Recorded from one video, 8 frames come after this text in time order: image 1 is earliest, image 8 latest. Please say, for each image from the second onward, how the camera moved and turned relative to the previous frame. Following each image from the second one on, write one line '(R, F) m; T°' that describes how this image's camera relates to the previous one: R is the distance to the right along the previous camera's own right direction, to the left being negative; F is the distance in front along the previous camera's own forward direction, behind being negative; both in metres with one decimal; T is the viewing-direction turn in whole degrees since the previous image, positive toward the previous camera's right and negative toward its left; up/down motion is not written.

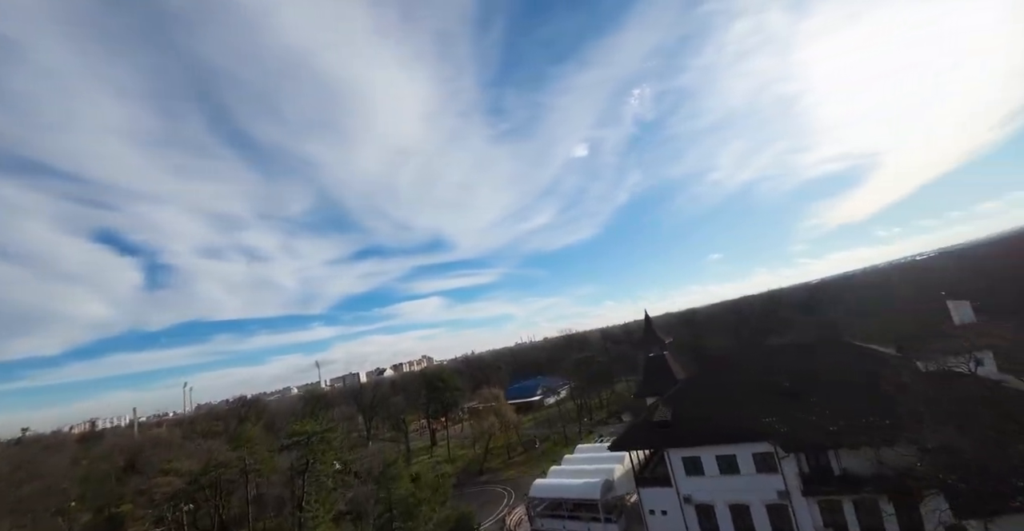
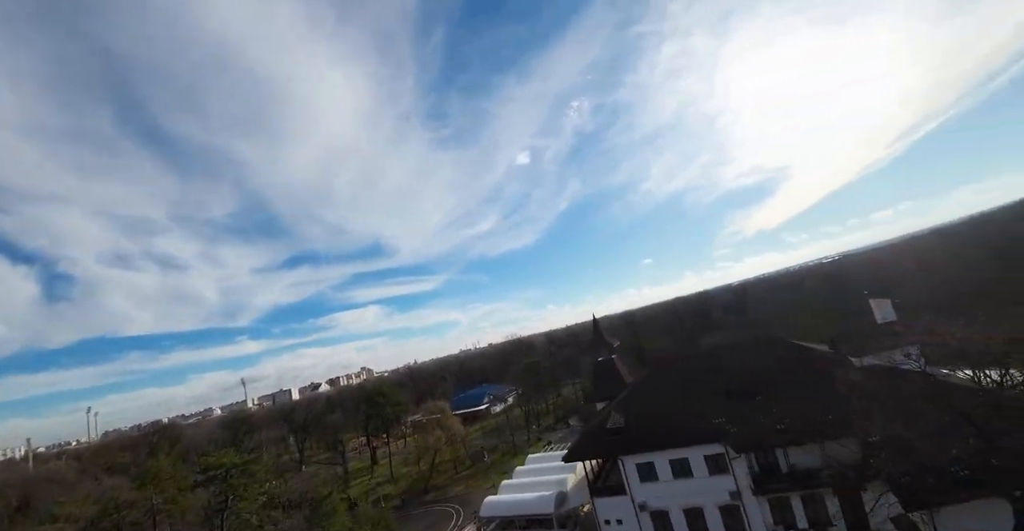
(-0.2, +1.2) m; +8°
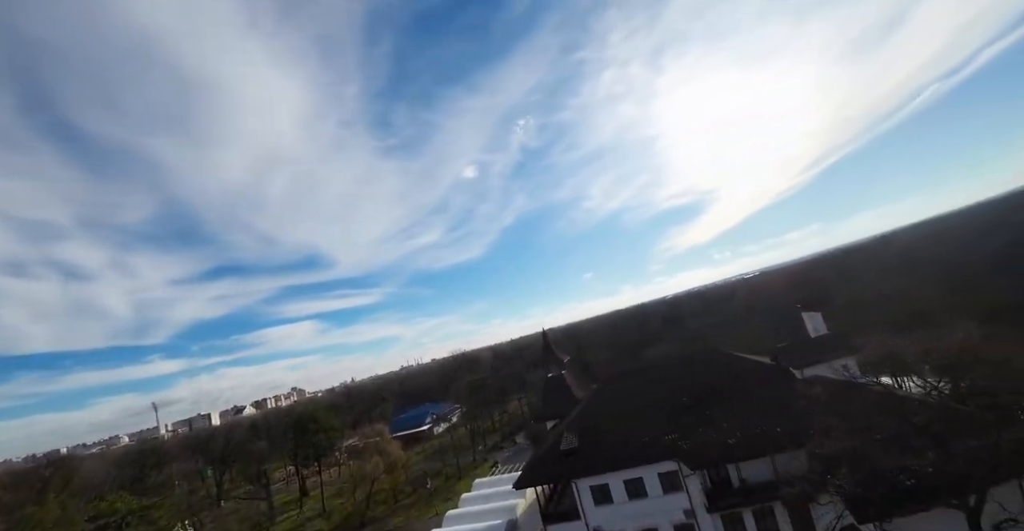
(-0.2, +1.1) m; +8°
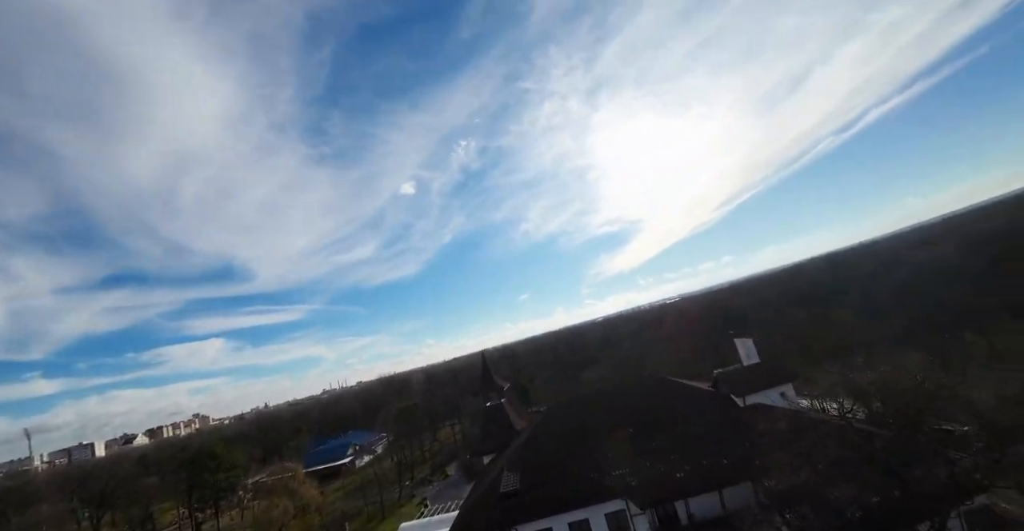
(-0.2, +1.5) m; +9°
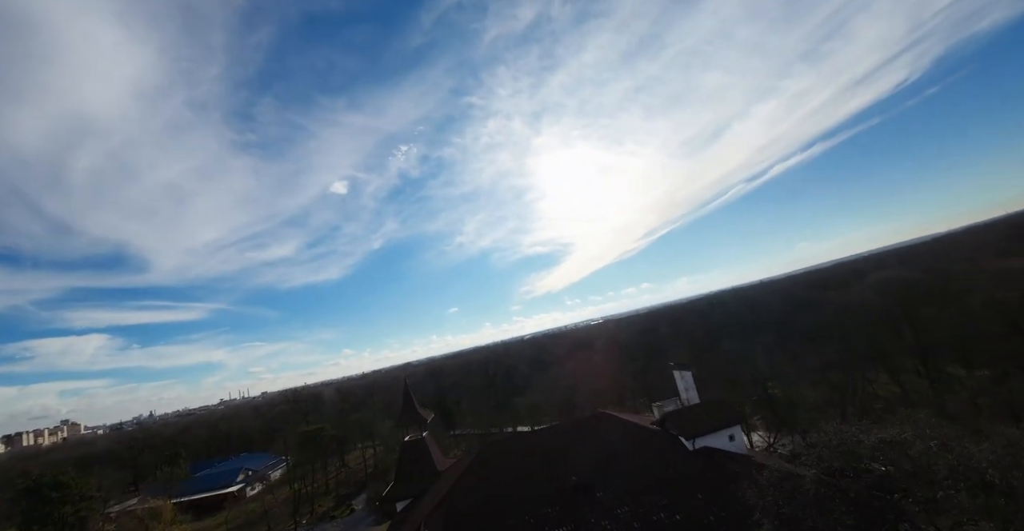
(-0.3, +2.5) m; +9°
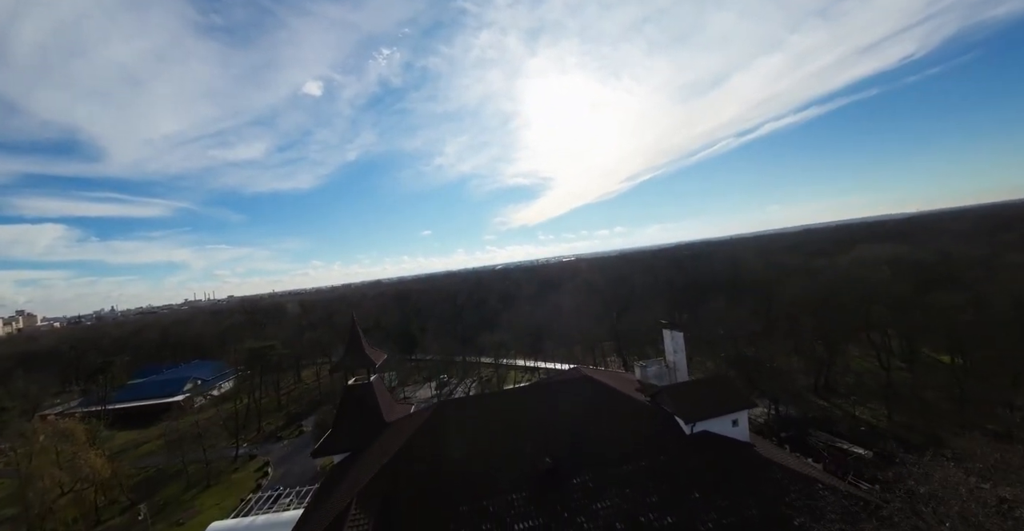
(-0.2, +3.9) m; +4°
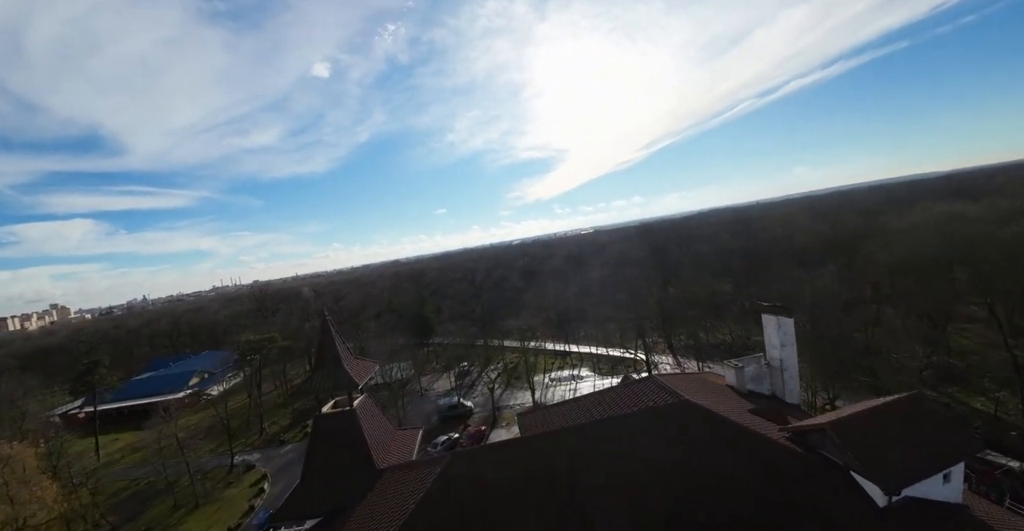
(-0.8, +5.7) m; -2°
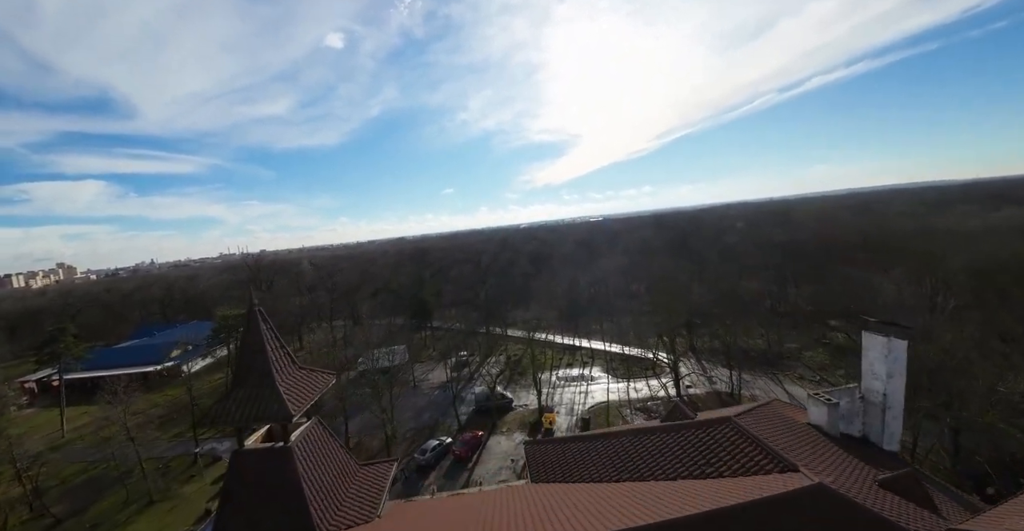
(-0.3, +3.8) m; -1°
